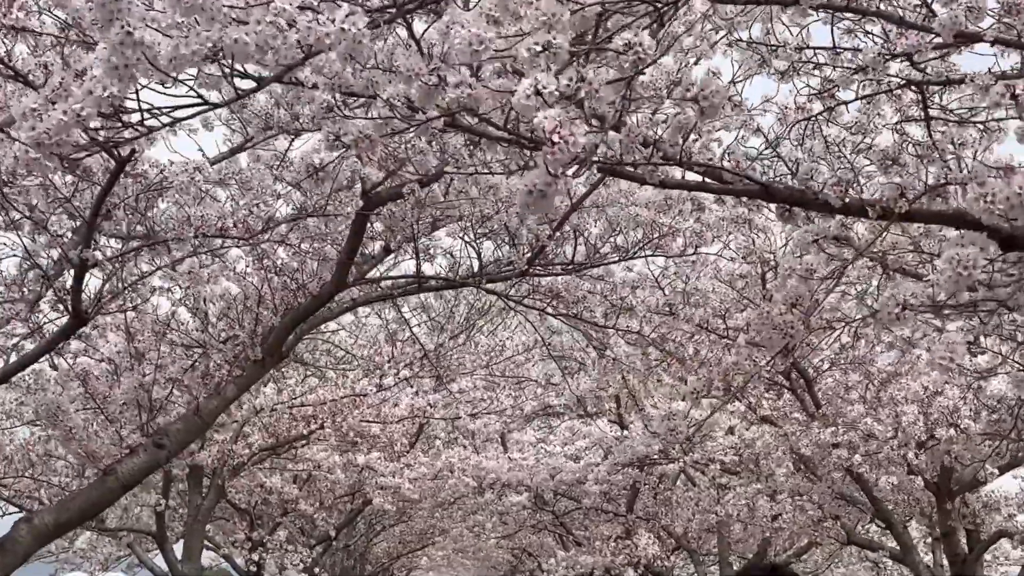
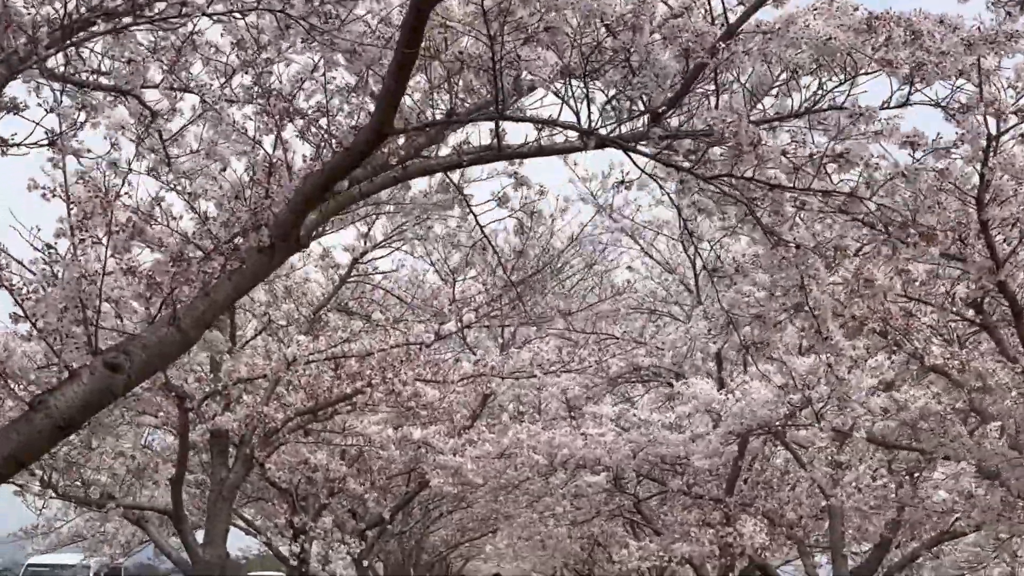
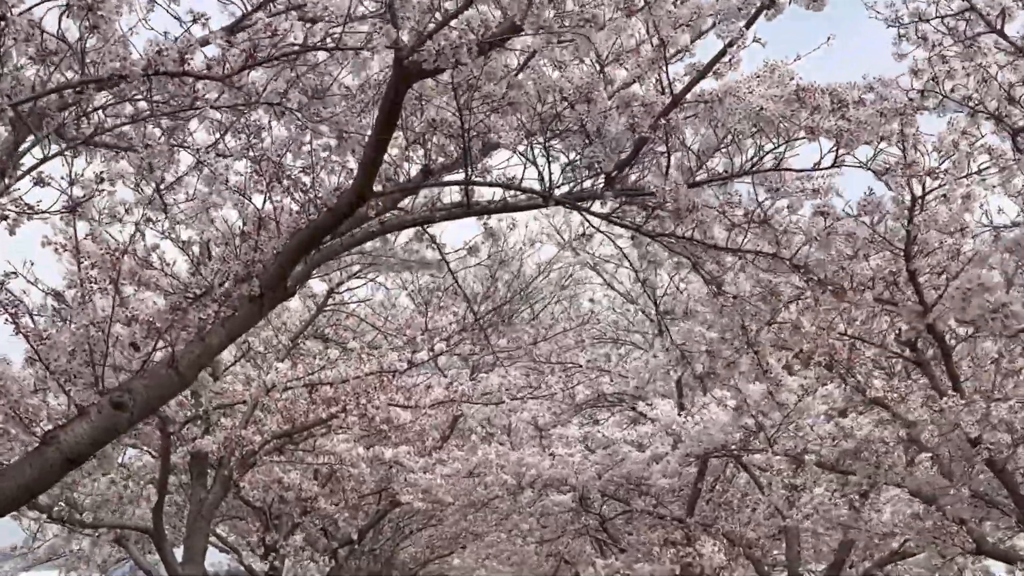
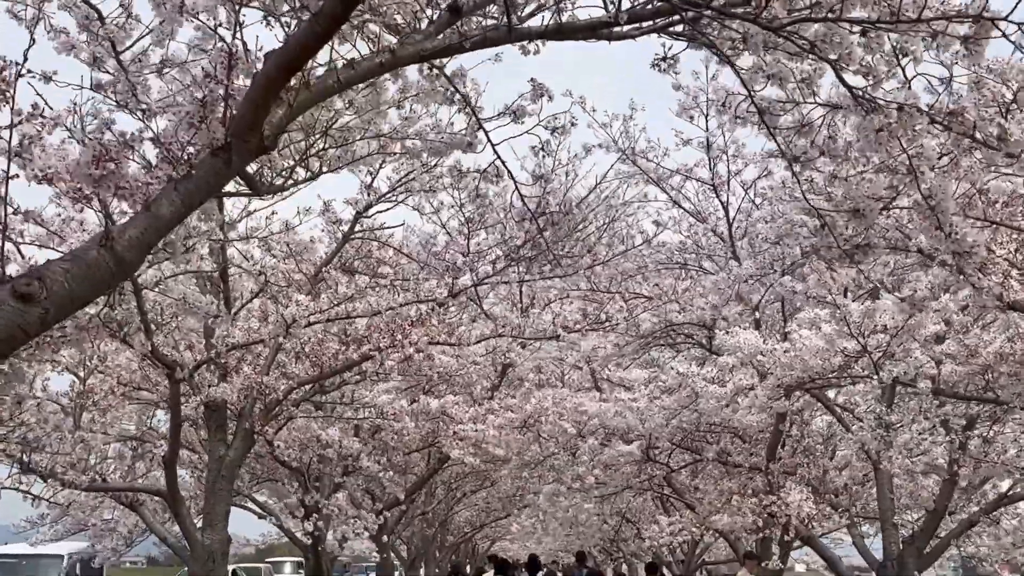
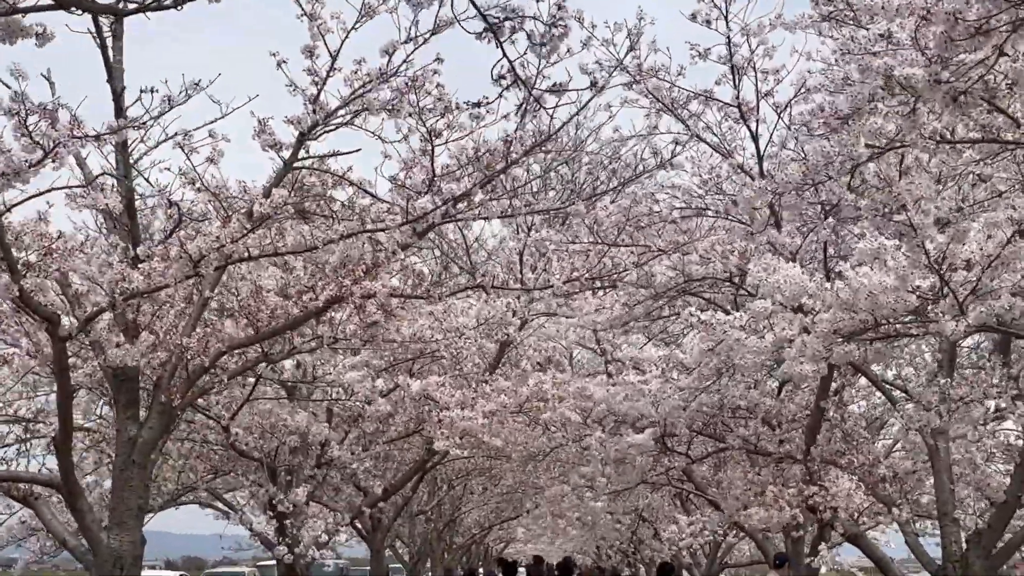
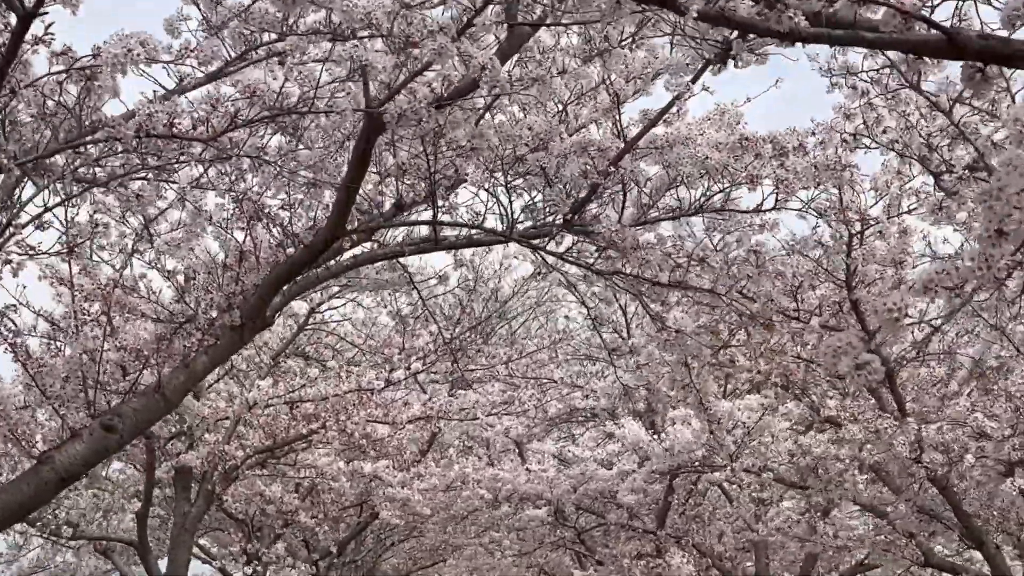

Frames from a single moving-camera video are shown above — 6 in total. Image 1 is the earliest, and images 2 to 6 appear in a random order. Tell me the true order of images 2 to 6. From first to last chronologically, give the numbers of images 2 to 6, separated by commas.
6, 3, 2, 4, 5
